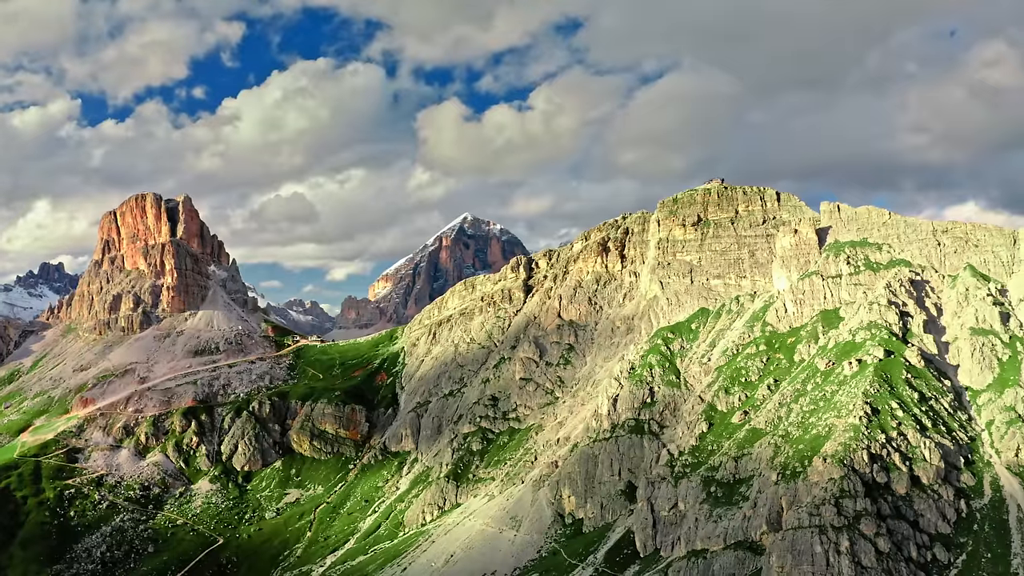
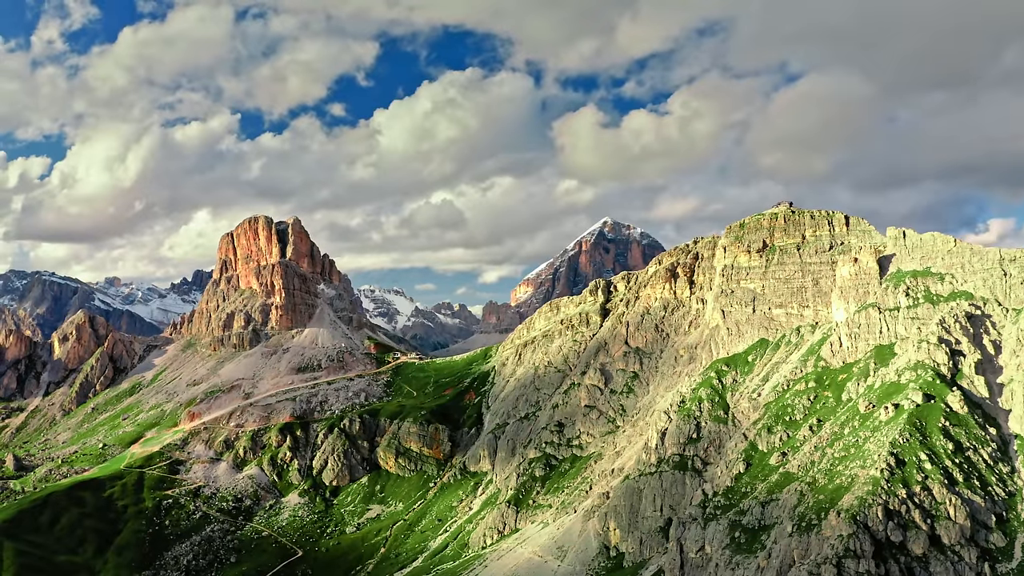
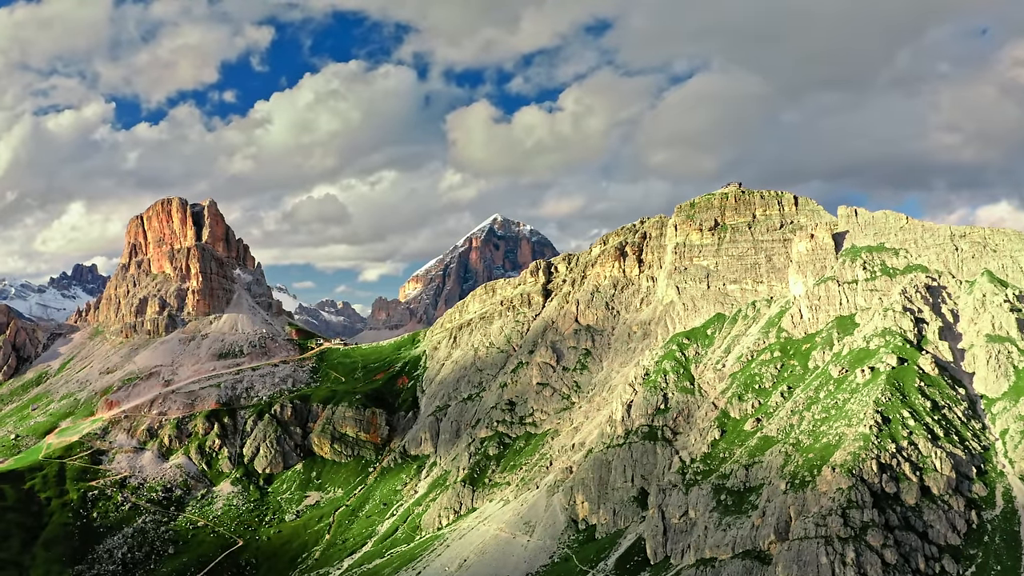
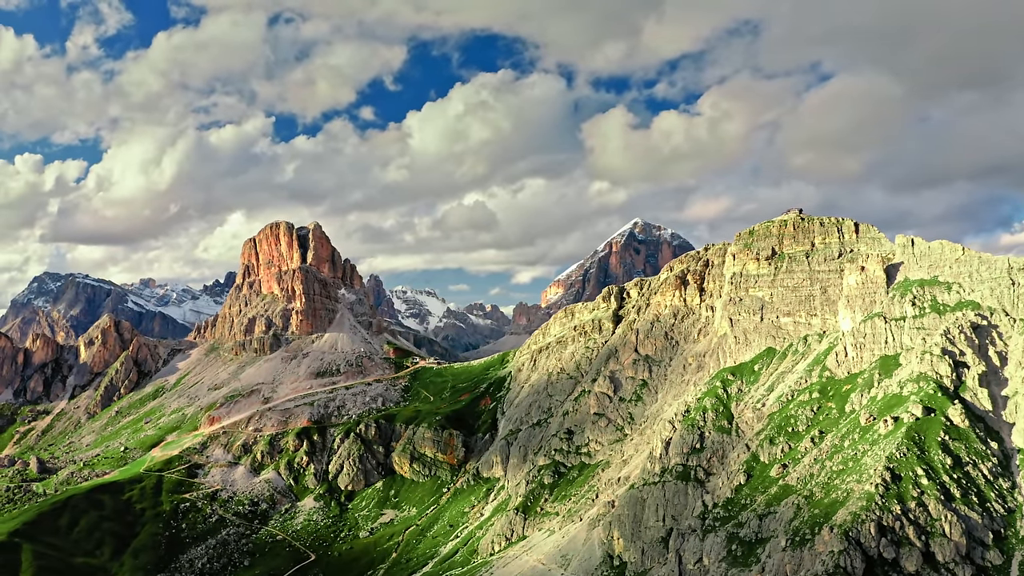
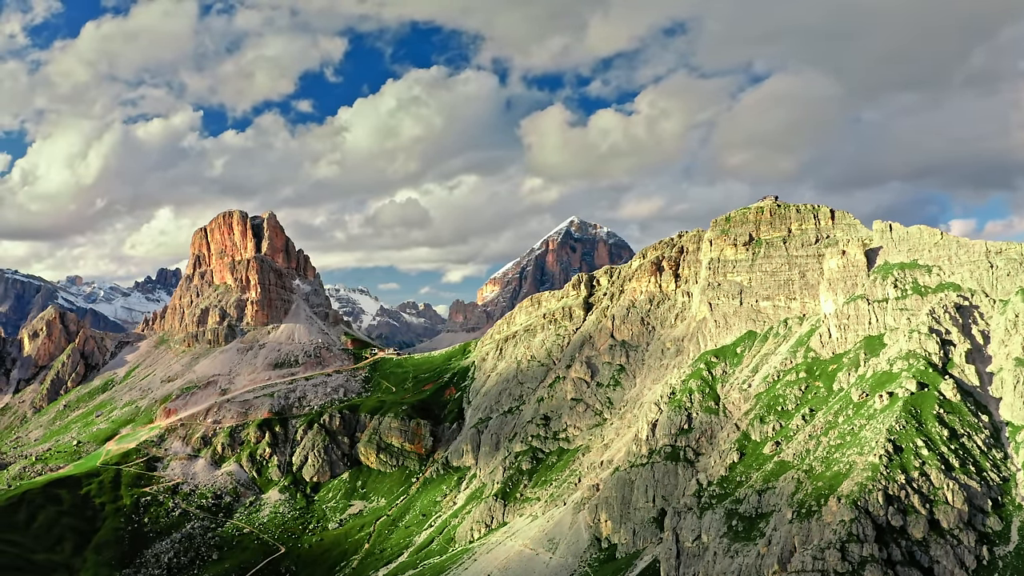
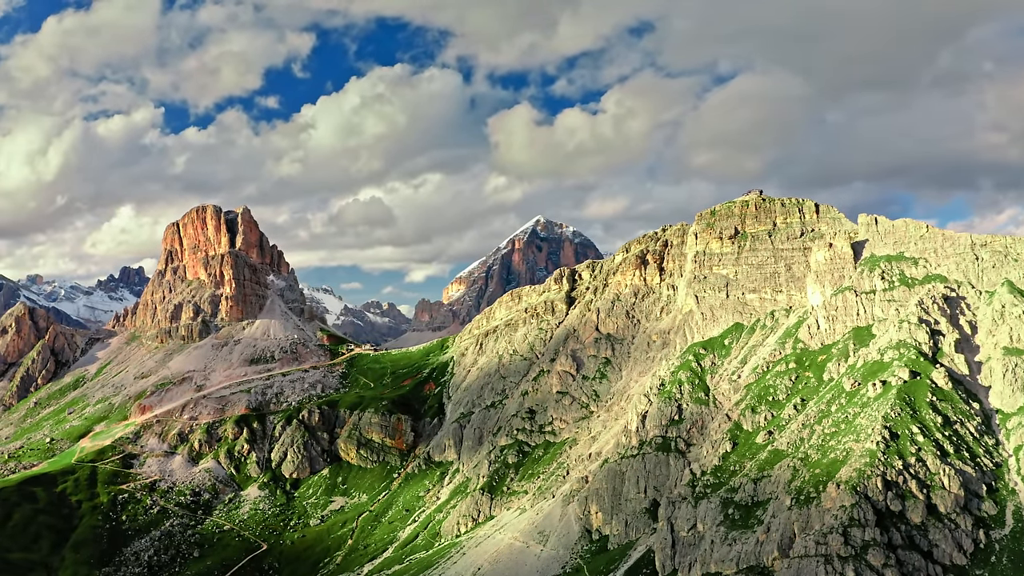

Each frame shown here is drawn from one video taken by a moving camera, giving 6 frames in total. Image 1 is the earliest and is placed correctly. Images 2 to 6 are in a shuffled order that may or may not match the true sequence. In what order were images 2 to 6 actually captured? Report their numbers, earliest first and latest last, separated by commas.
3, 6, 5, 2, 4
